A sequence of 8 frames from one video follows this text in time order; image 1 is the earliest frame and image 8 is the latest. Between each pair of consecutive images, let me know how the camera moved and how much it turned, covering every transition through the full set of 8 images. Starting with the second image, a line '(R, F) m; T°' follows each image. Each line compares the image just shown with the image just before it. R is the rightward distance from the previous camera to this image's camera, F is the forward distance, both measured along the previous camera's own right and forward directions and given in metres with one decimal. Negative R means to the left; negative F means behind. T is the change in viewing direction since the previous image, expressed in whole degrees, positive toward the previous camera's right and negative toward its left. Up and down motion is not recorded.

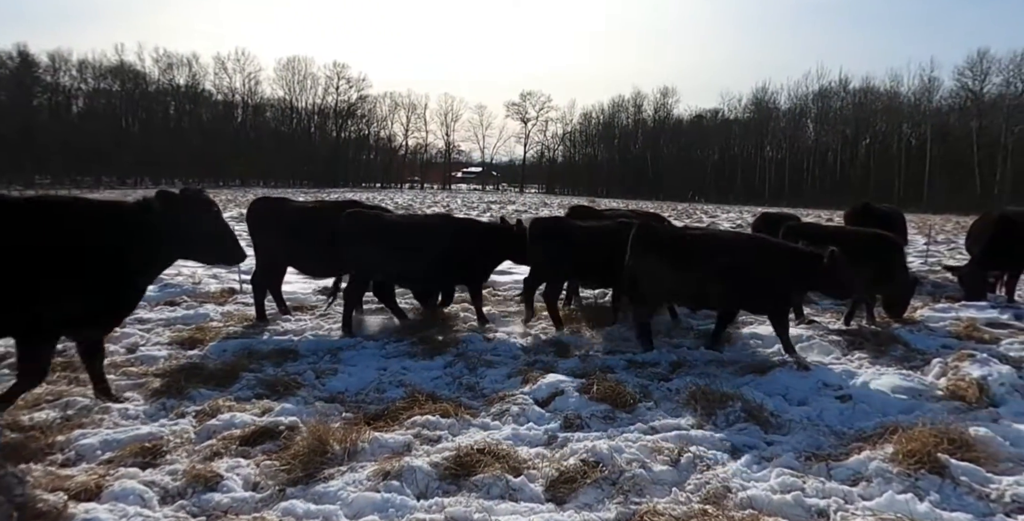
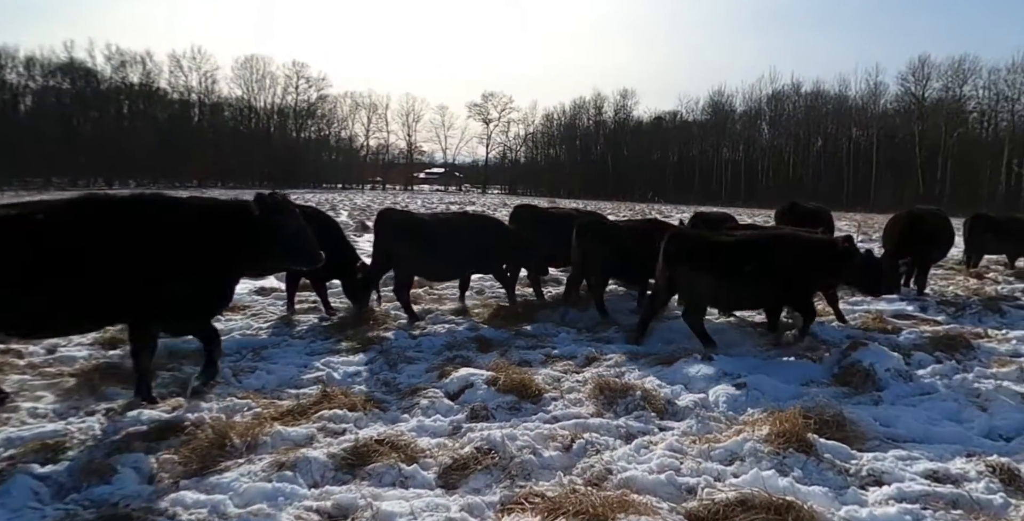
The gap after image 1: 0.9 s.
(+0.5, -0.2) m; +3°
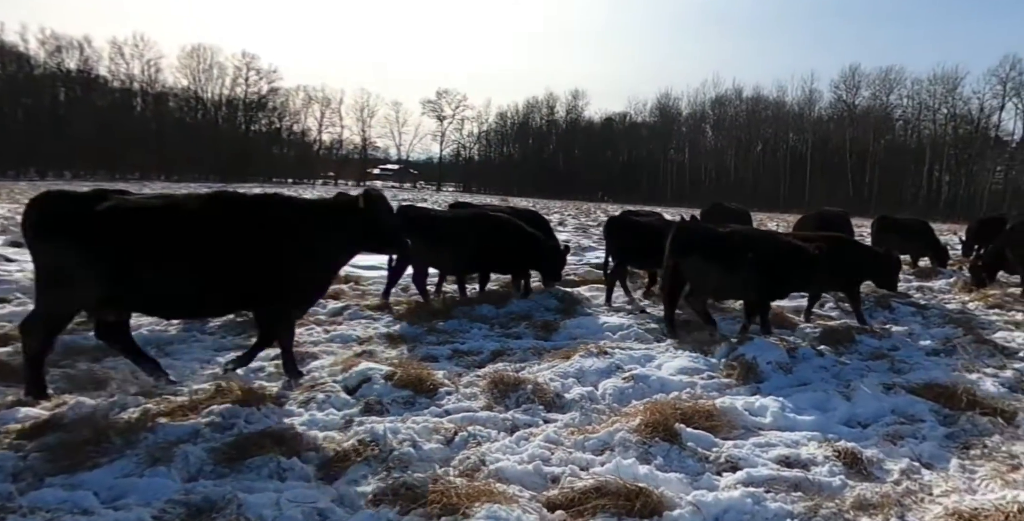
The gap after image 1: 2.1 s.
(+0.5, -0.1) m; +4°
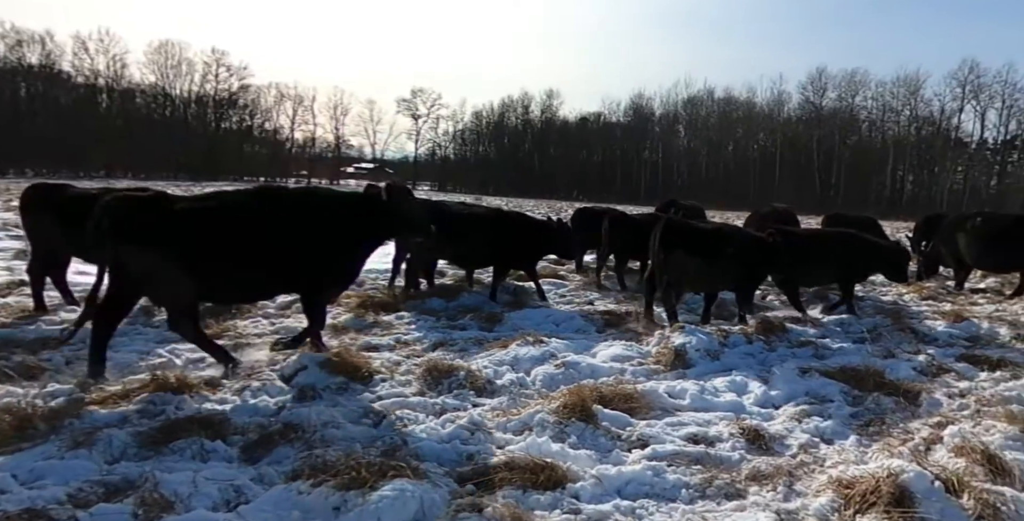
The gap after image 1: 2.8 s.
(+0.4, -0.2) m; +2°
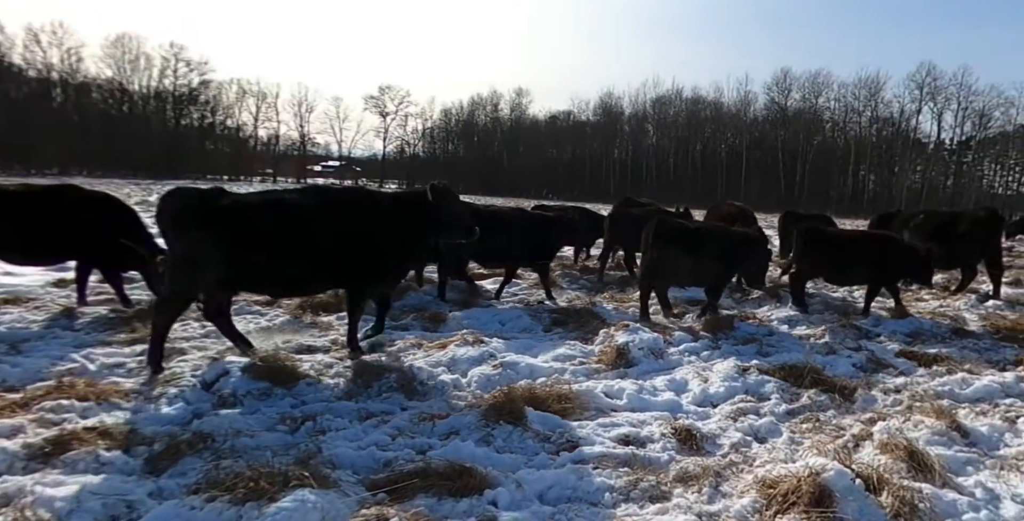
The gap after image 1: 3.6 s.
(+0.3, +0.2) m; +3°
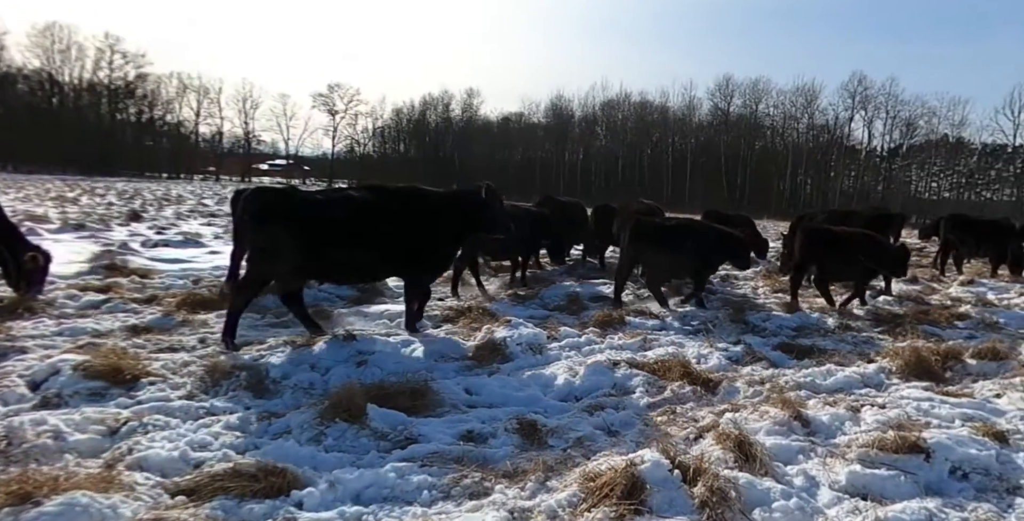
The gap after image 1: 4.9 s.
(+0.7, +0.1) m; +4°
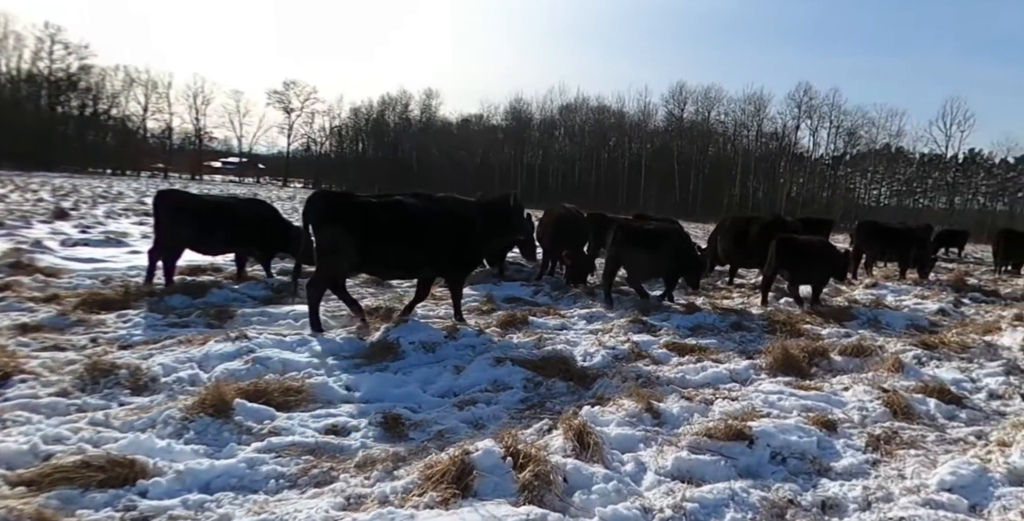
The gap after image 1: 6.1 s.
(+0.7, -0.3) m; +4°
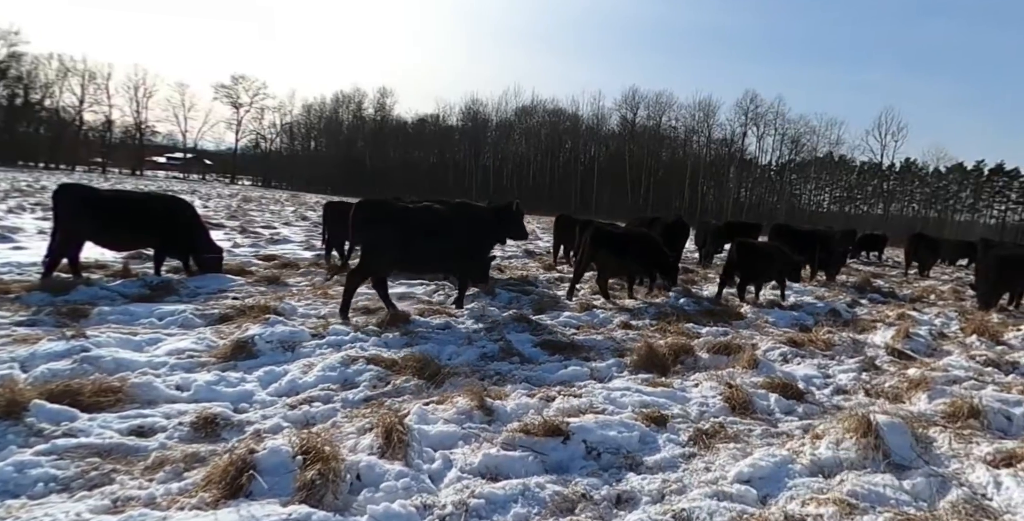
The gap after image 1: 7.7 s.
(+0.9, 0.0) m; +4°
